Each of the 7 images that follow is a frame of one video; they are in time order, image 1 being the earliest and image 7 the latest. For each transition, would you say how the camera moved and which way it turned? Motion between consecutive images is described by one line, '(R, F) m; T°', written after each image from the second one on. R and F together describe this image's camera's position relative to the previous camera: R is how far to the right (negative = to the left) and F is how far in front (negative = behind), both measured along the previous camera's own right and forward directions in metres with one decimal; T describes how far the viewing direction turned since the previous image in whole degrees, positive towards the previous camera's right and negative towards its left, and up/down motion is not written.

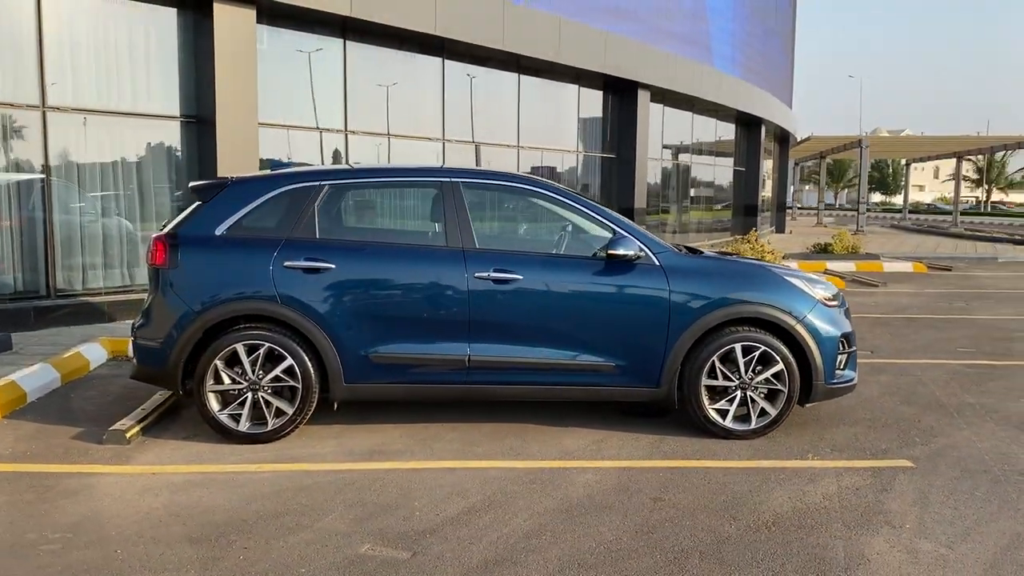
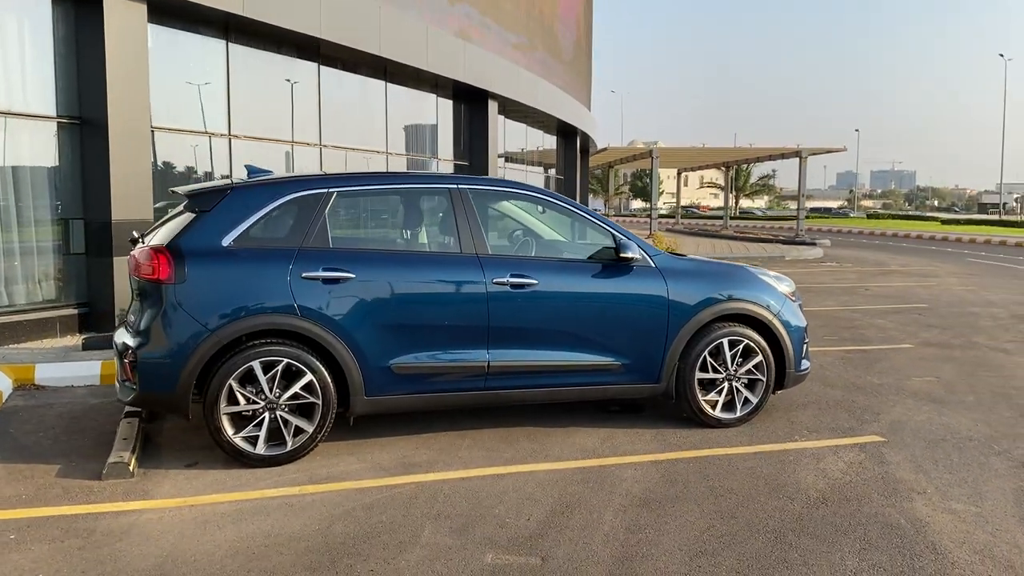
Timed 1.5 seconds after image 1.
(-1.3, +0.1) m; +14°
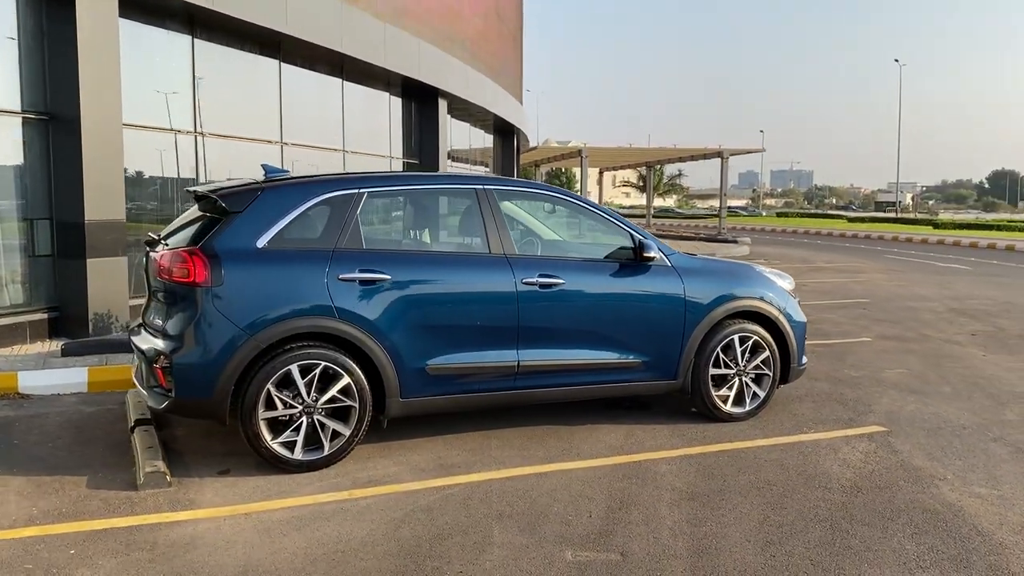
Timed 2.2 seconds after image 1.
(-0.6, 0.0) m; +6°
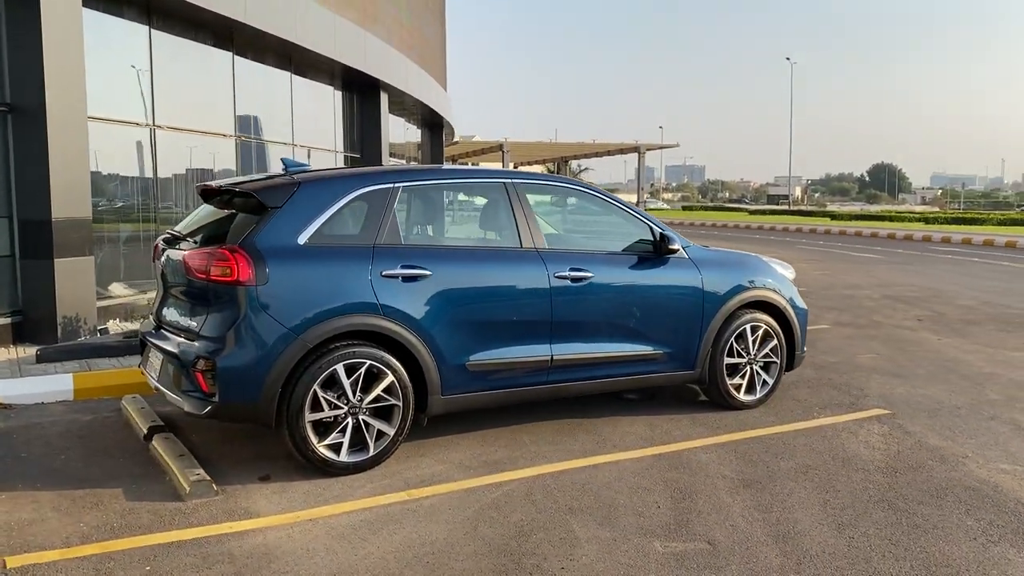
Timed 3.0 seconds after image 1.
(-0.7, +0.1) m; +6°
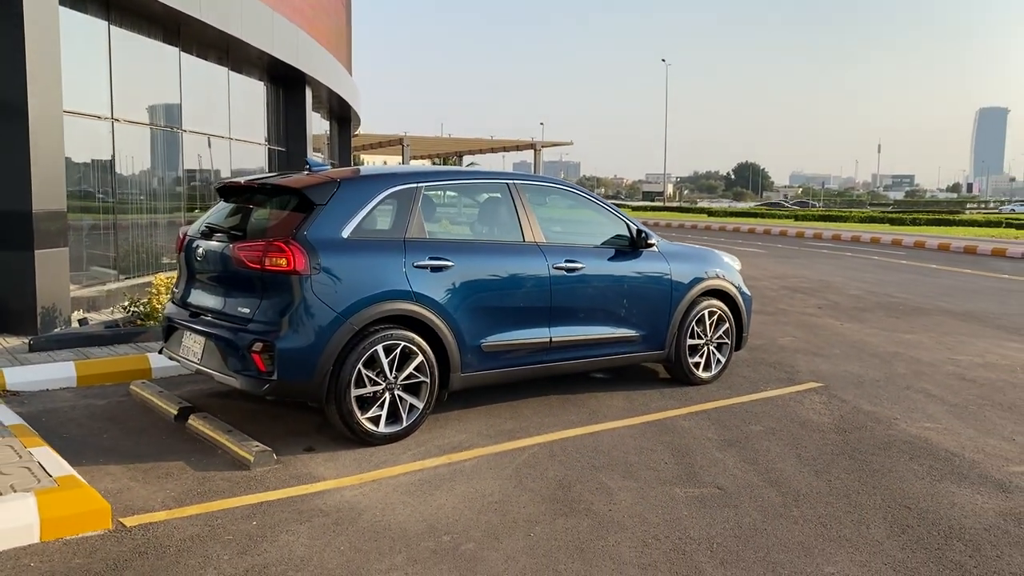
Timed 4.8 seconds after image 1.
(-0.7, -0.5) m; +8°
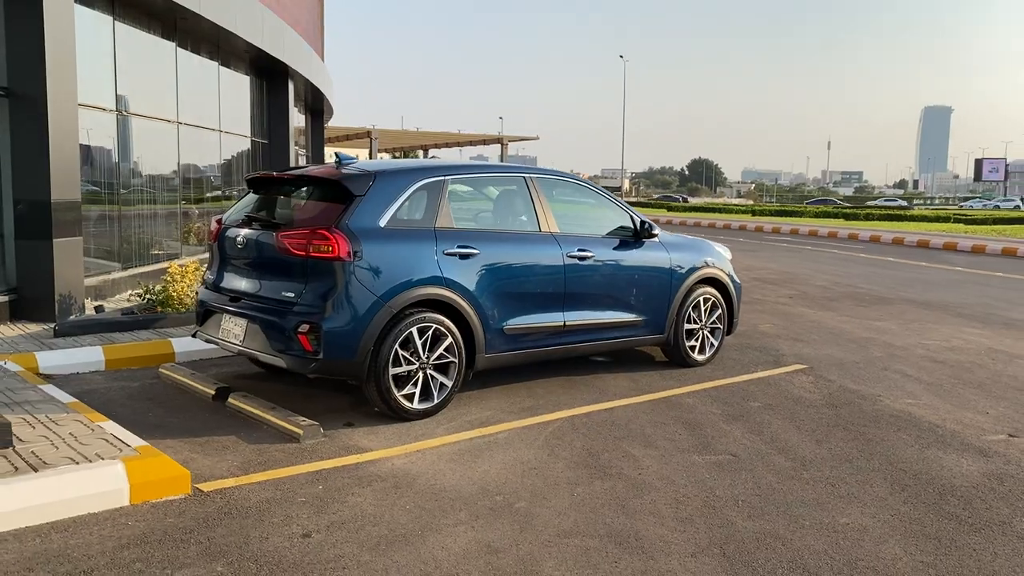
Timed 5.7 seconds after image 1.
(-0.4, -0.3) m; +3°
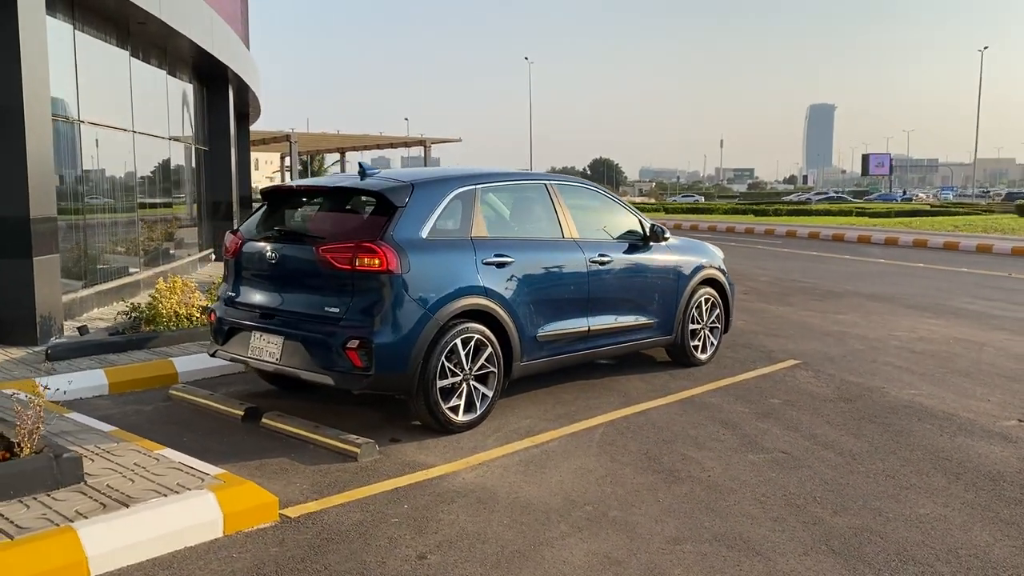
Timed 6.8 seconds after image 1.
(-0.8, 0.0) m; +6°
